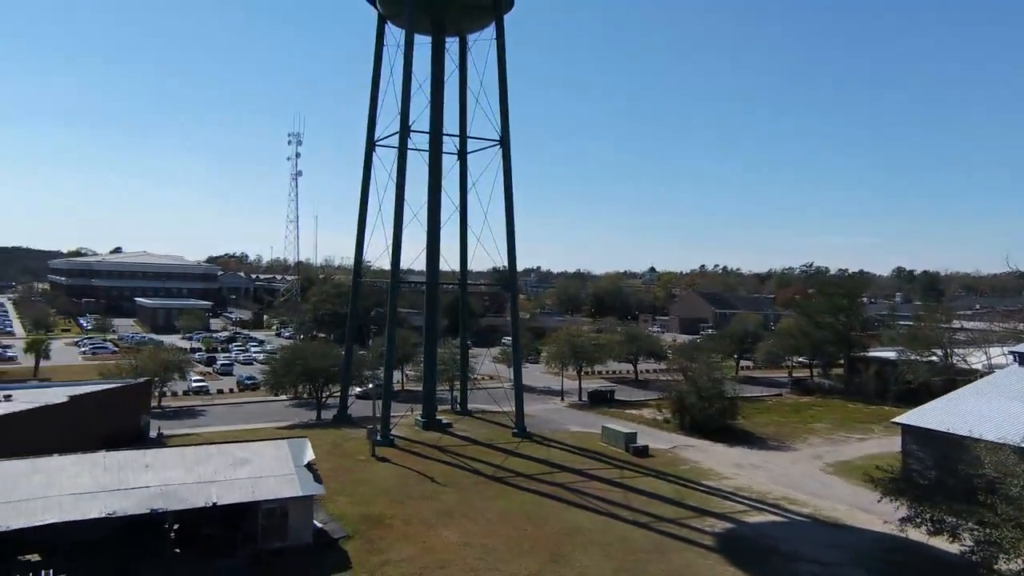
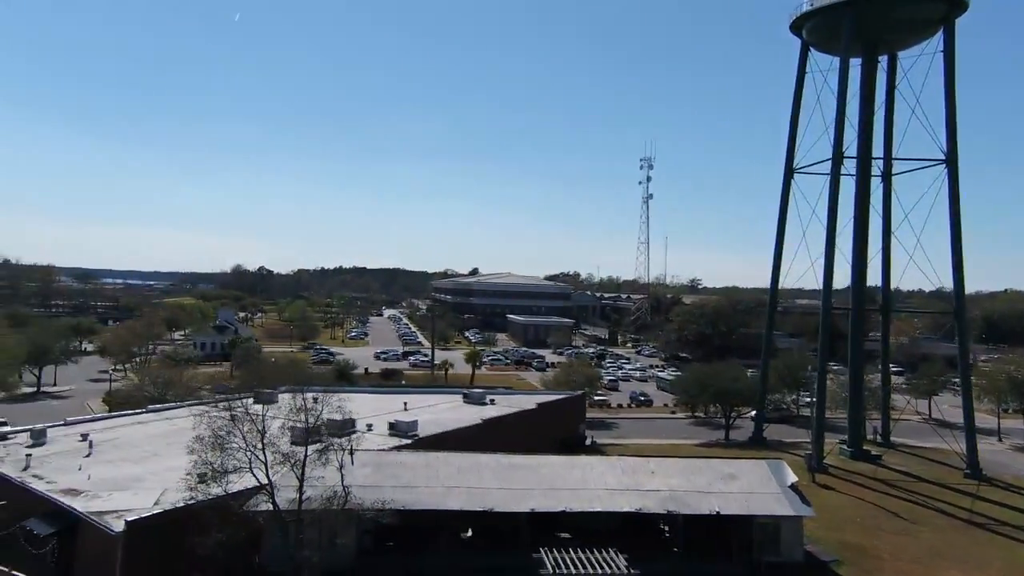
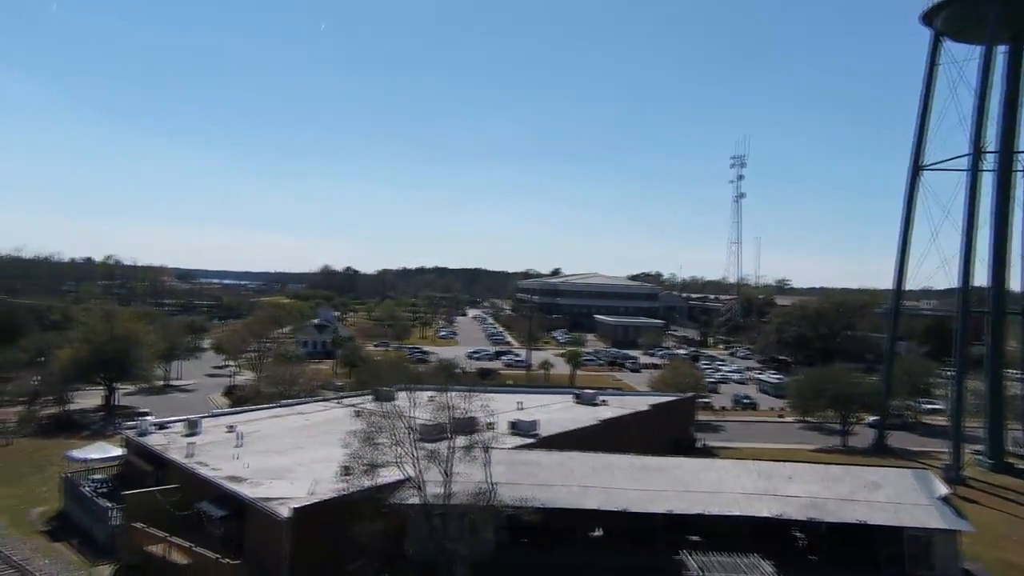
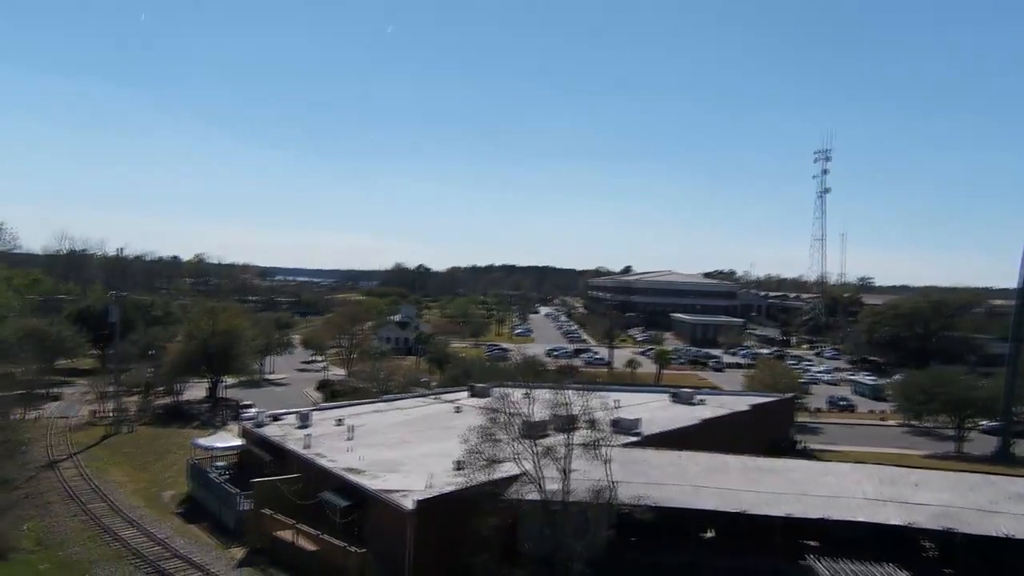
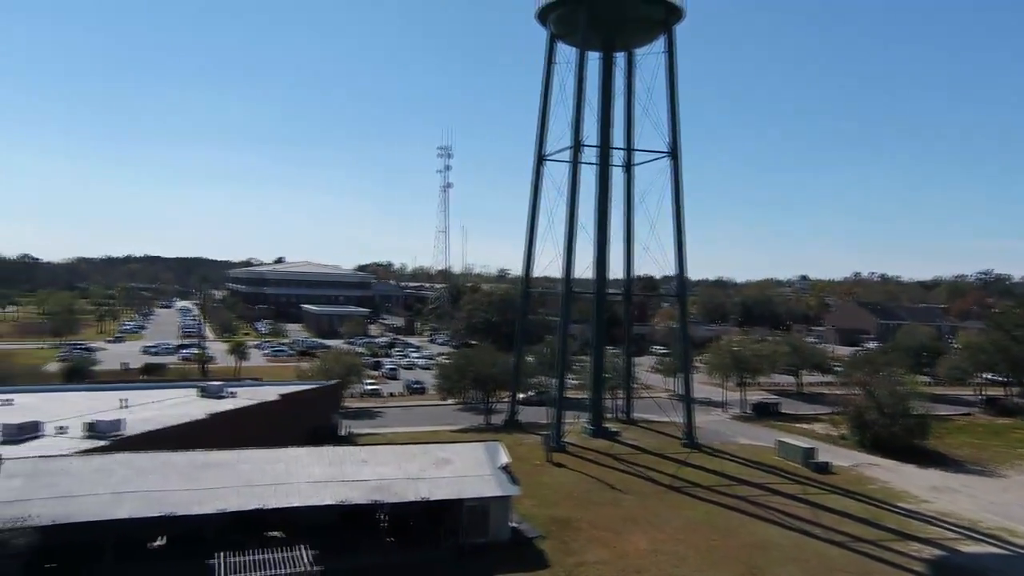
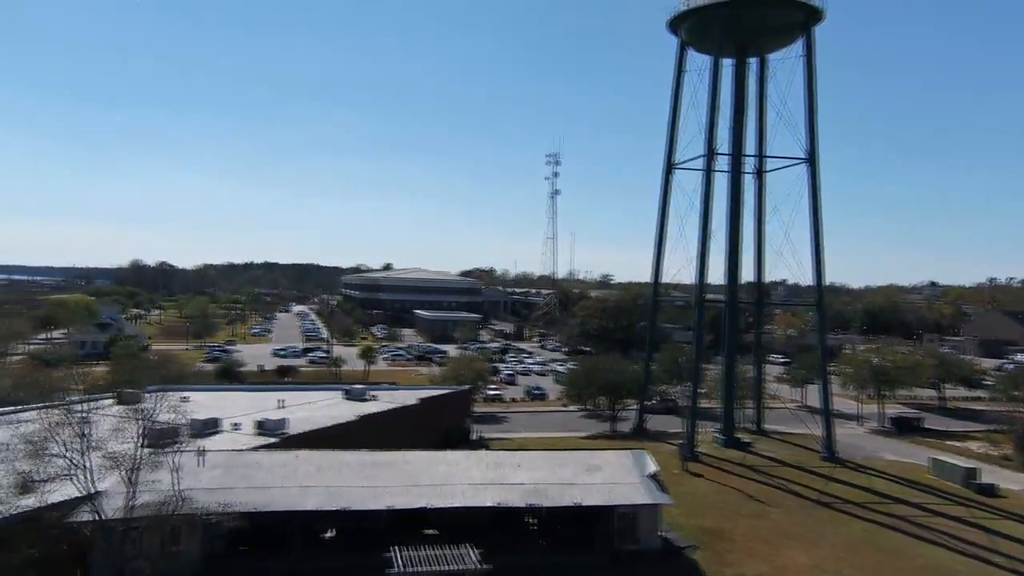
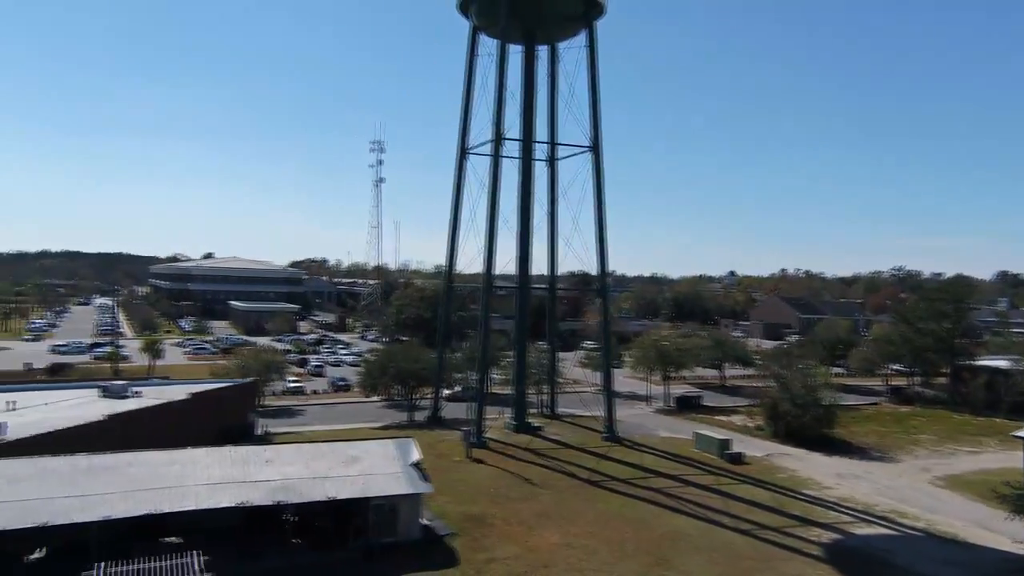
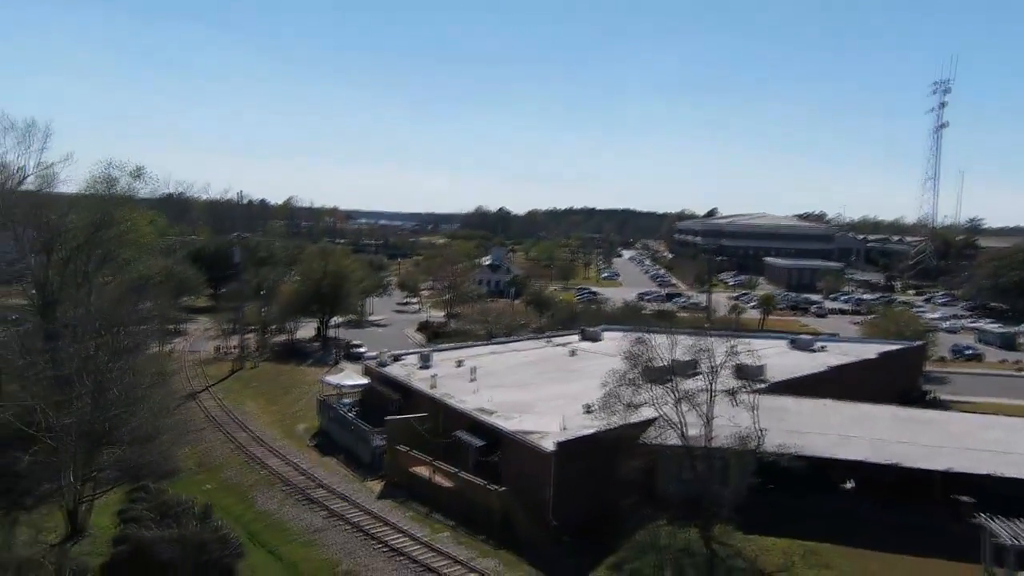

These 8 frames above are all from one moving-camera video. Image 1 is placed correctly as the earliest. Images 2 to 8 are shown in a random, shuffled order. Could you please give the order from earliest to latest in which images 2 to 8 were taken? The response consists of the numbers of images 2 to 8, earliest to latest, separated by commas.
7, 5, 6, 2, 3, 4, 8
